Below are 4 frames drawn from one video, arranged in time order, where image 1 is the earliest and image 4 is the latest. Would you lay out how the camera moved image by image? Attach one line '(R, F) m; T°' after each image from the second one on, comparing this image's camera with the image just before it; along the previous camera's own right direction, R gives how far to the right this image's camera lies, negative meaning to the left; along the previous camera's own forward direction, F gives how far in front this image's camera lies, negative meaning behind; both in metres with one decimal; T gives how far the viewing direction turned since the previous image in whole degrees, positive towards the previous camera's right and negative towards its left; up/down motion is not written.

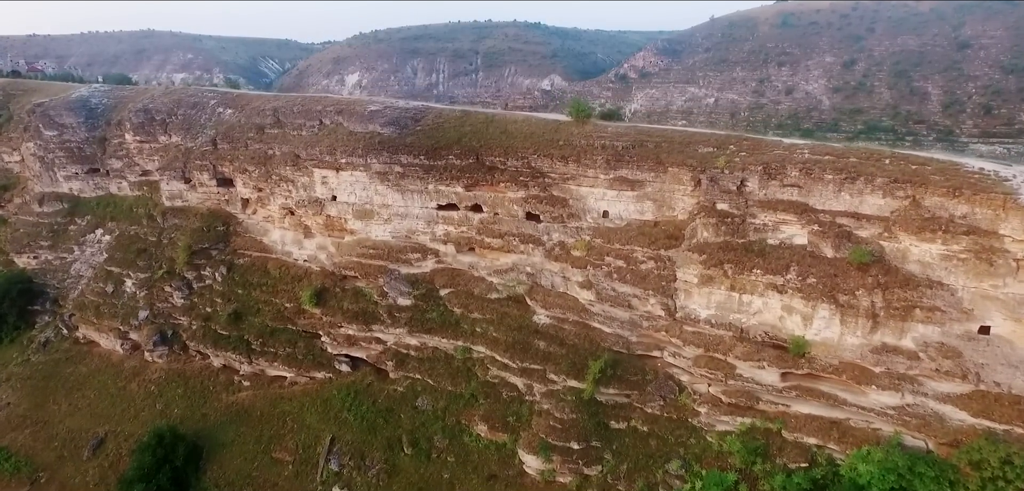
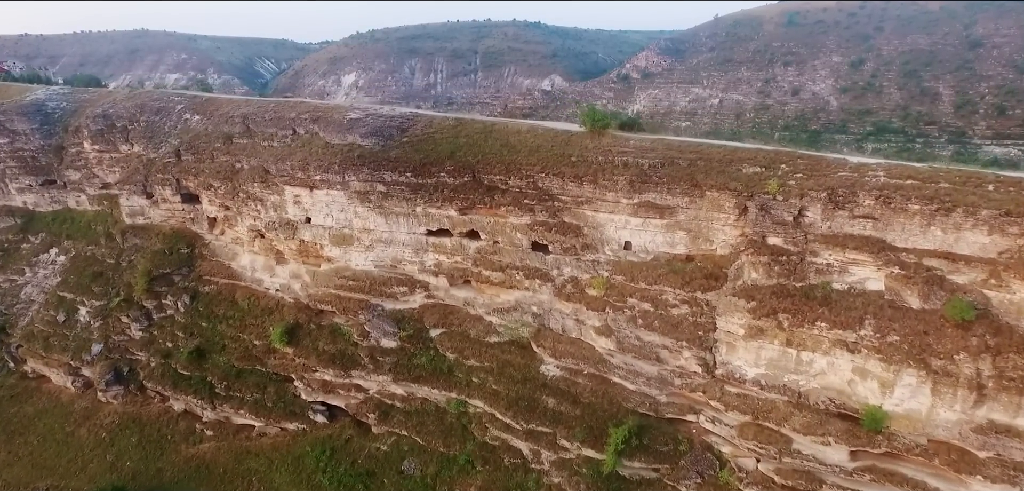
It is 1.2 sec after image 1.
(-0.1, +2.9) m; 0°
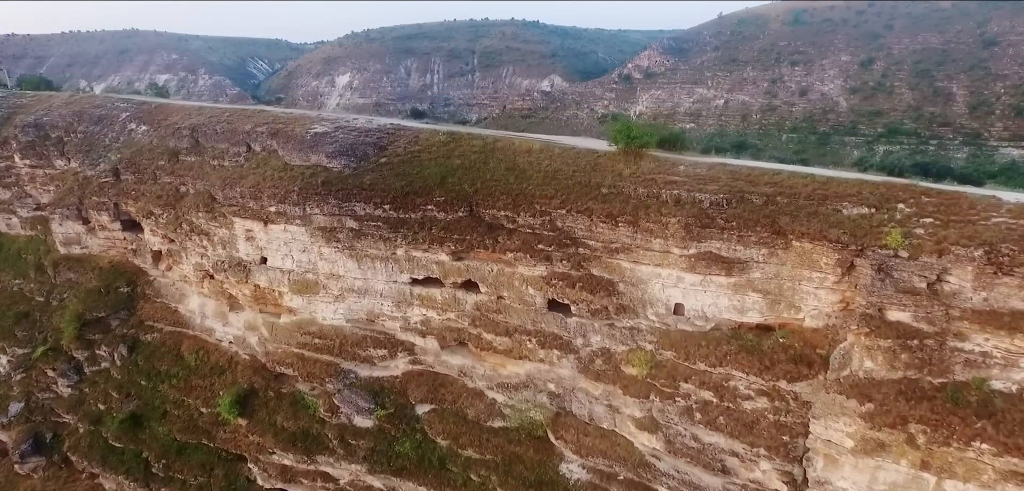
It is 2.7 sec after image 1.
(-0.2, +3.8) m; 0°
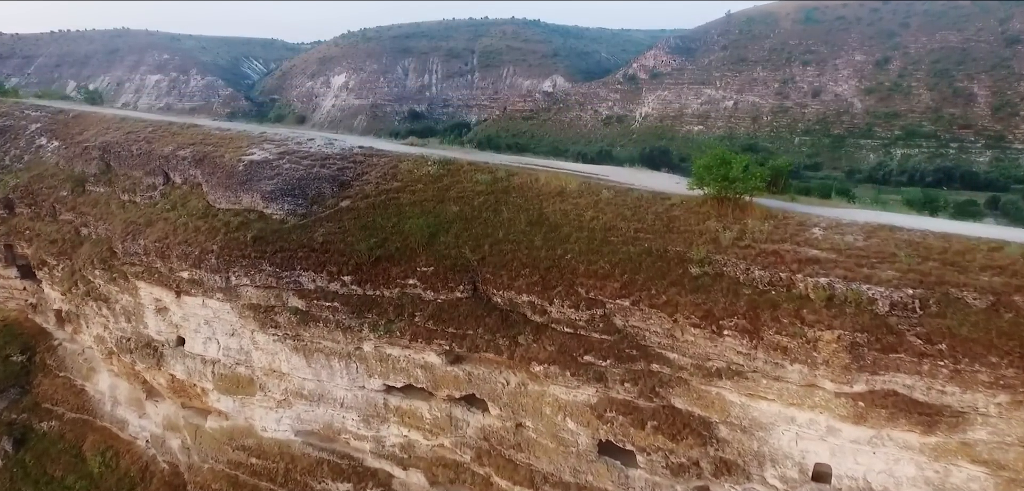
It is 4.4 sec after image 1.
(-0.4, +4.4) m; 0°
